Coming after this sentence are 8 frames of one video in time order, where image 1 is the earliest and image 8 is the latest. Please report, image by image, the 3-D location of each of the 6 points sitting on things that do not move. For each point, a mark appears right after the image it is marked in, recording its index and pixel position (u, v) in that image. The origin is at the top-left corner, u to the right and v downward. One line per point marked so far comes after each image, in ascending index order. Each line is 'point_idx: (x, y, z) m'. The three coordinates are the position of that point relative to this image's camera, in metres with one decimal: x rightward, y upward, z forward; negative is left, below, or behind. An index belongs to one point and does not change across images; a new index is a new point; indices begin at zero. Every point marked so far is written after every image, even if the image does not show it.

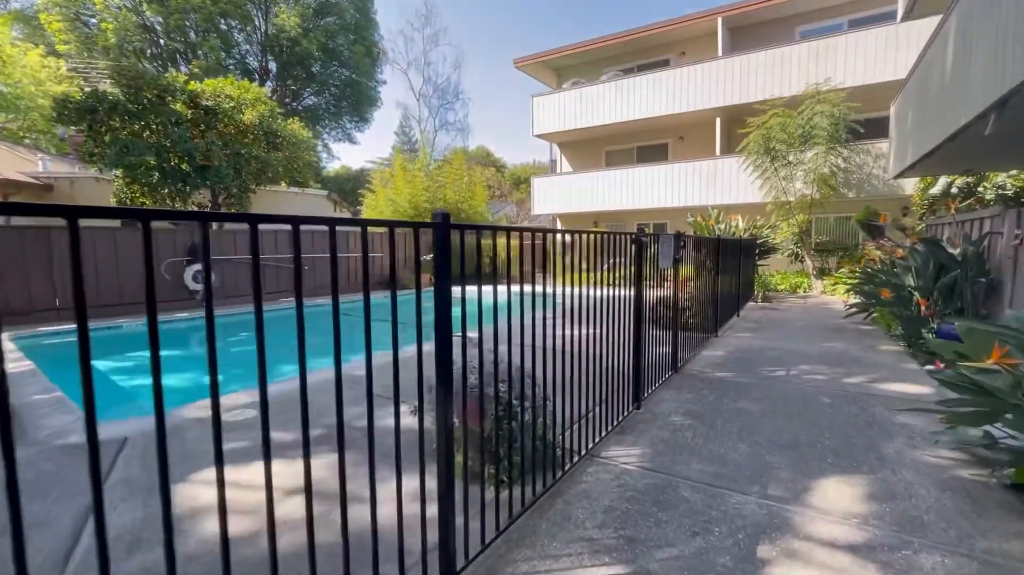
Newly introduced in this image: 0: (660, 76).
0: (+4.5, +6.6, +14.8) m
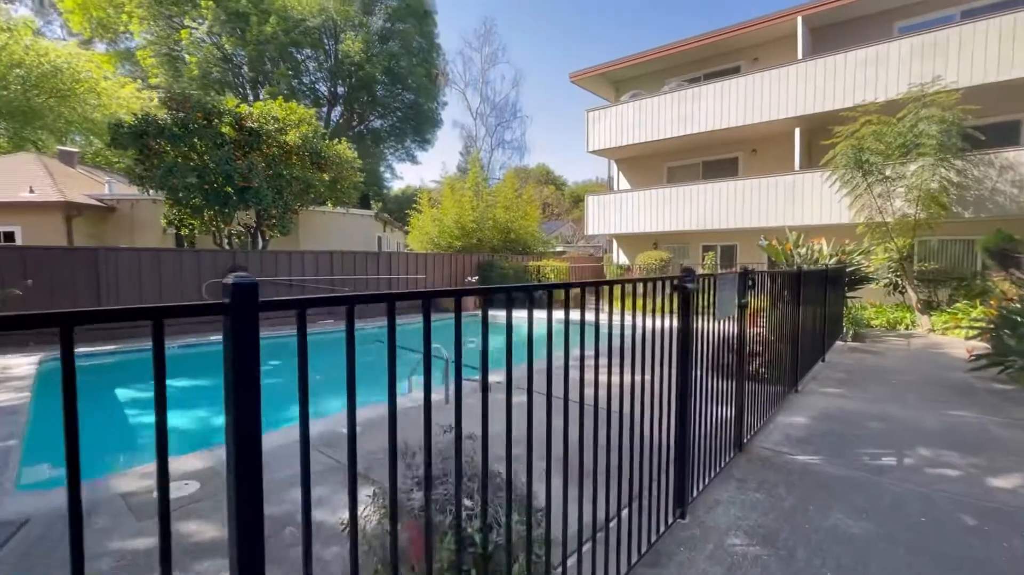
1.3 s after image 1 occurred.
0: (+6.0, +5.7, +13.4) m
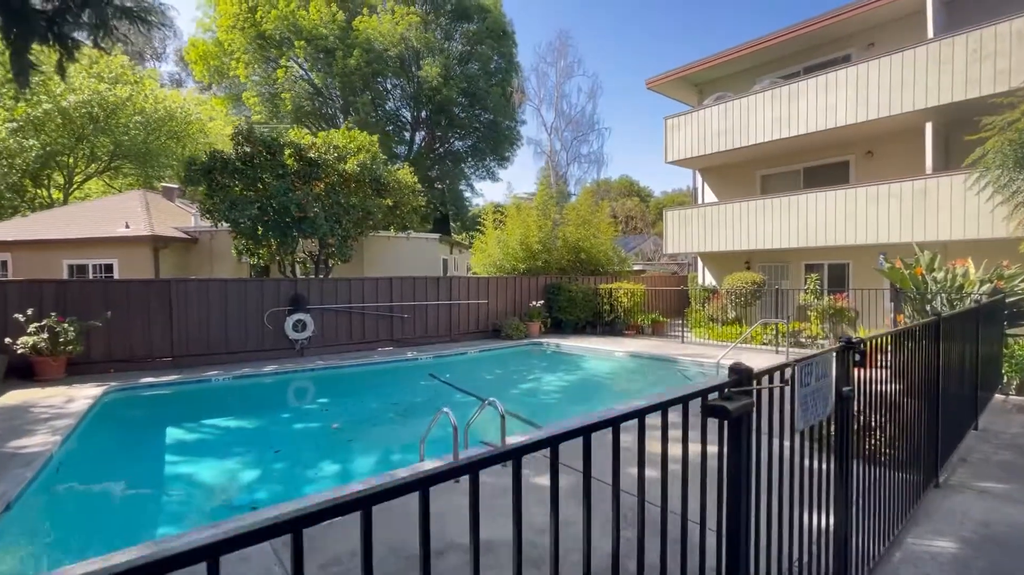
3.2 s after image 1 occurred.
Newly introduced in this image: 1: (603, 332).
0: (+7.6, +5.0, +11.4) m
1: (+2.9, -1.4, +15.1) m
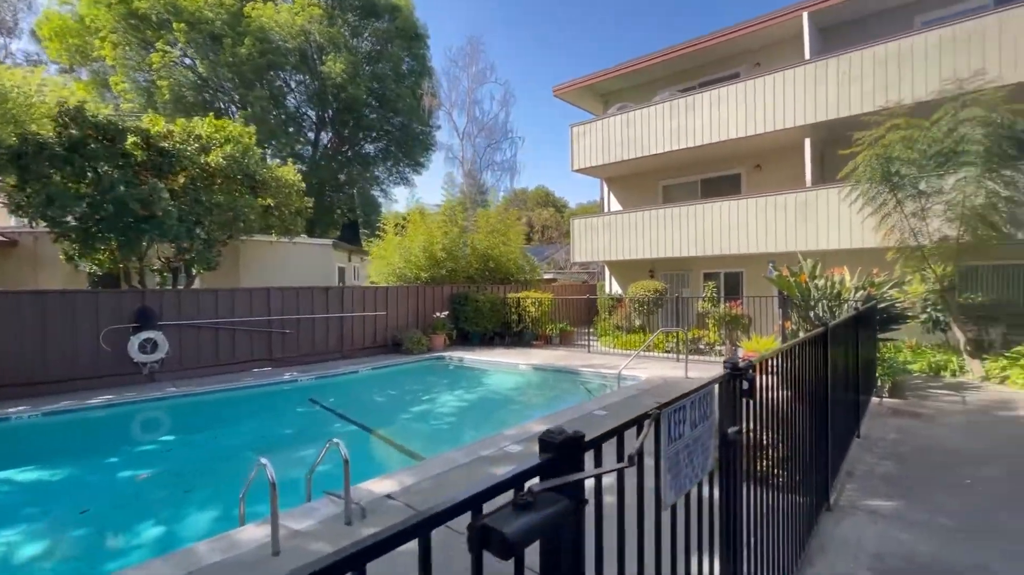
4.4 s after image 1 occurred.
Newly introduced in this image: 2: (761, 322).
0: (+5.2, +4.8, +11.8) m
1: (0.0, -1.7, +14.5) m
2: (+5.9, -0.8, +11.4) m
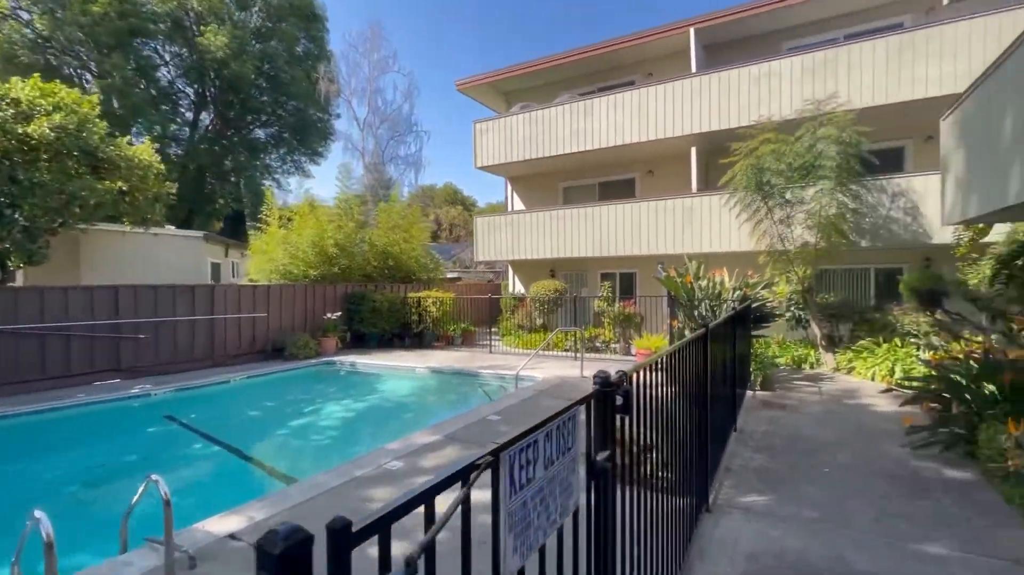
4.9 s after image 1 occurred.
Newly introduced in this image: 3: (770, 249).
0: (+2.7, +4.8, +12.1) m
1: (-2.9, -1.7, +13.9) m
2: (+3.5, -0.8, +11.9) m
3: (+5.2, +0.8, +9.7) m
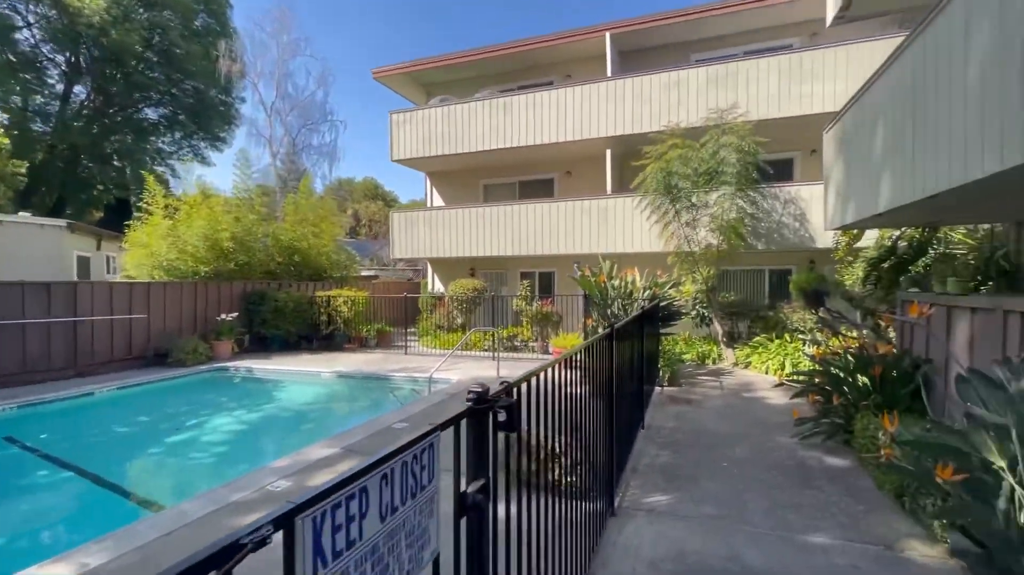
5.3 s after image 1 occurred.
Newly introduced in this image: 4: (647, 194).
0: (+0.7, +4.9, +12.1) m
1: (-5.2, -1.6, +13.0) m
2: (+1.4, -0.8, +12.0) m
3: (+3.5, +0.8, +10.1) m
4: (+2.9, +2.0, +10.1) m
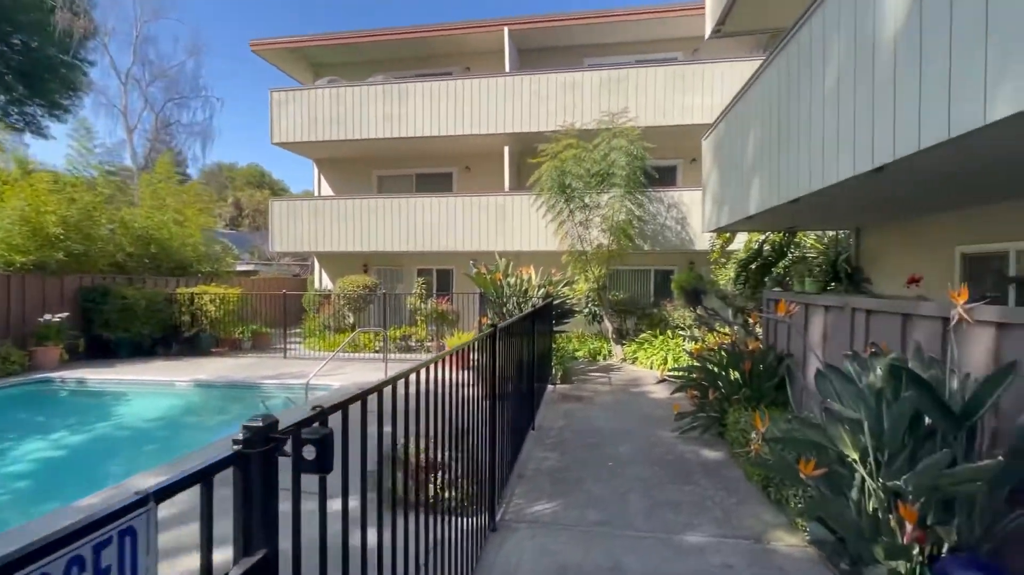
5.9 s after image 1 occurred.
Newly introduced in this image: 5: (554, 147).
0: (-1.9, +4.9, +11.6) m
1: (-7.9, -1.5, +11.3) m
2: (-1.2, -0.7, +11.7) m
3: (+1.3, +0.8, +10.3) m
4: (+0.7, +2.0, +10.1) m
5: (+0.9, +2.9, +10.0) m
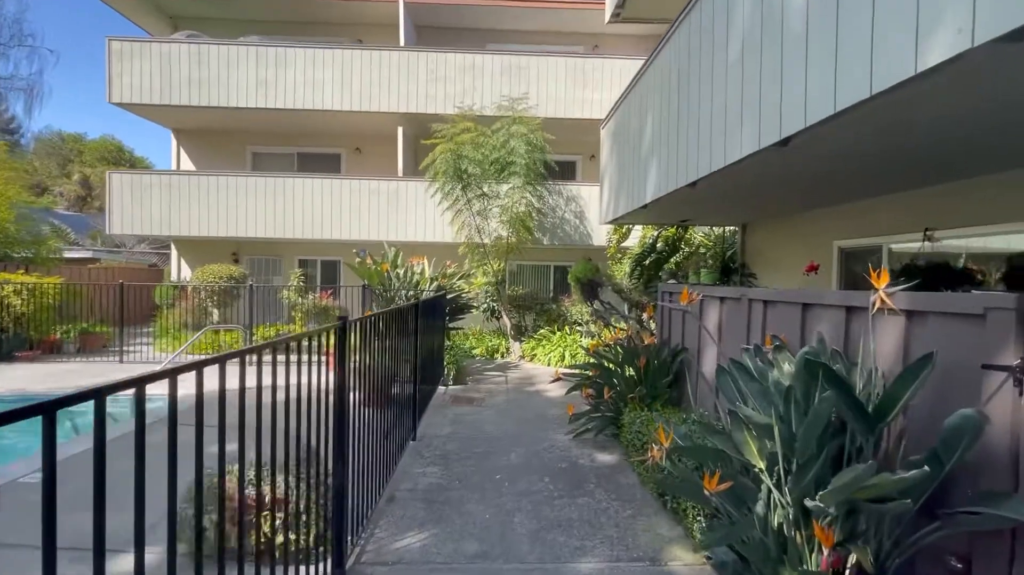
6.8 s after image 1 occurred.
0: (-4.2, +5.1, +10.4) m
1: (-10.1, -1.3, +8.9) m
2: (-3.6, -0.6, +10.6) m
3: (-0.9, +0.9, +9.6) m
4: (-1.4, +2.2, +9.4) m
5: (-1.2, +3.1, +9.3) m
